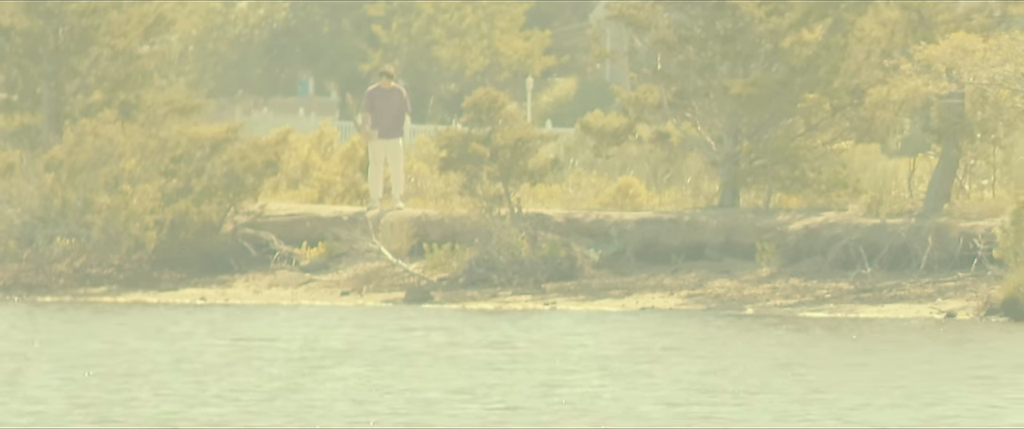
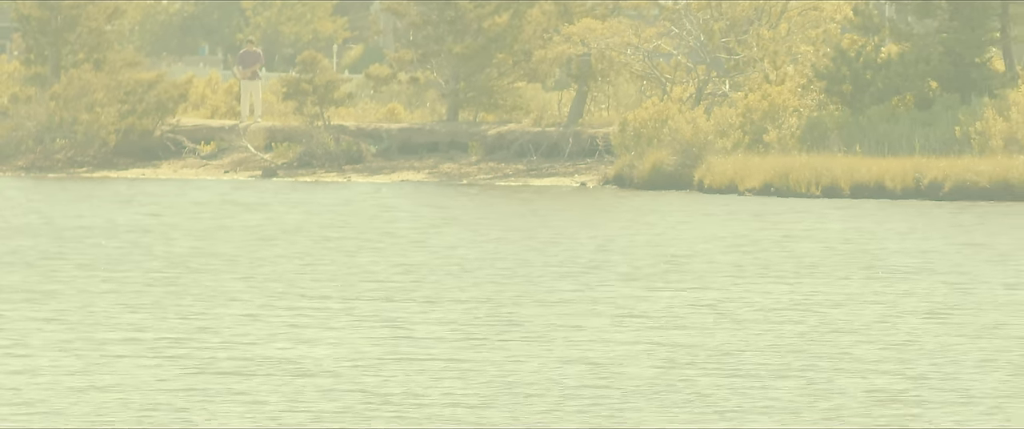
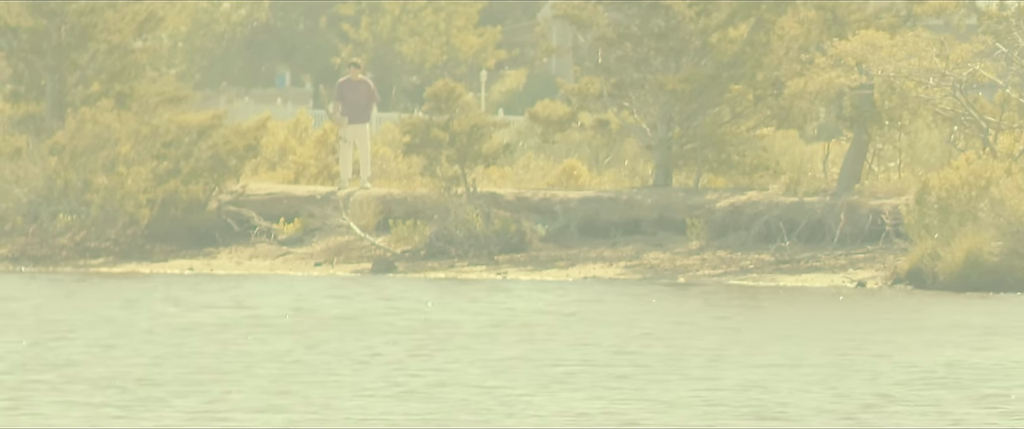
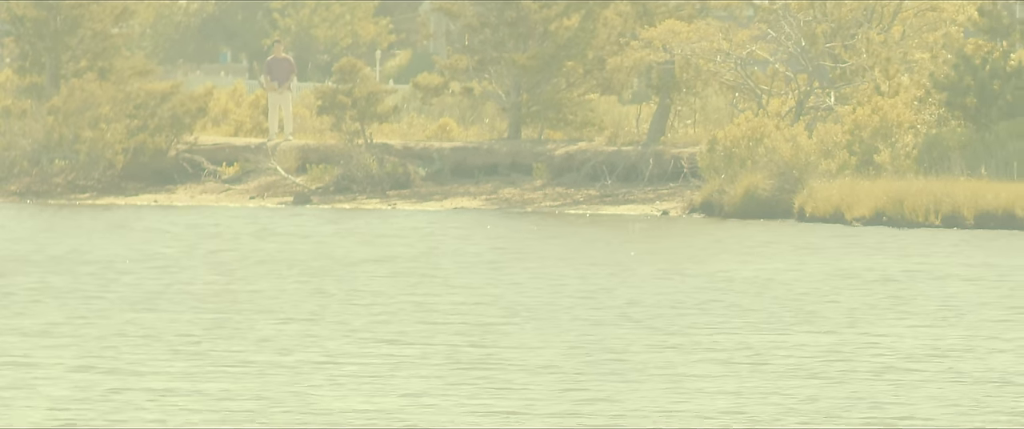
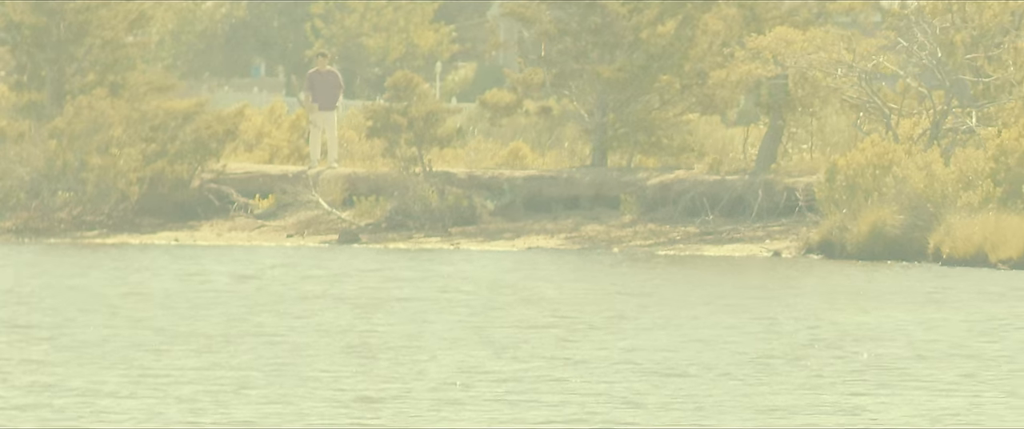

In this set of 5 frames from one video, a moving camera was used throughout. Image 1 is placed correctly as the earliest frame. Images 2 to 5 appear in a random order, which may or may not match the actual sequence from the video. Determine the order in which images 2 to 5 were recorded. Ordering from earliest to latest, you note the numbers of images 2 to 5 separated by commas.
3, 5, 4, 2
